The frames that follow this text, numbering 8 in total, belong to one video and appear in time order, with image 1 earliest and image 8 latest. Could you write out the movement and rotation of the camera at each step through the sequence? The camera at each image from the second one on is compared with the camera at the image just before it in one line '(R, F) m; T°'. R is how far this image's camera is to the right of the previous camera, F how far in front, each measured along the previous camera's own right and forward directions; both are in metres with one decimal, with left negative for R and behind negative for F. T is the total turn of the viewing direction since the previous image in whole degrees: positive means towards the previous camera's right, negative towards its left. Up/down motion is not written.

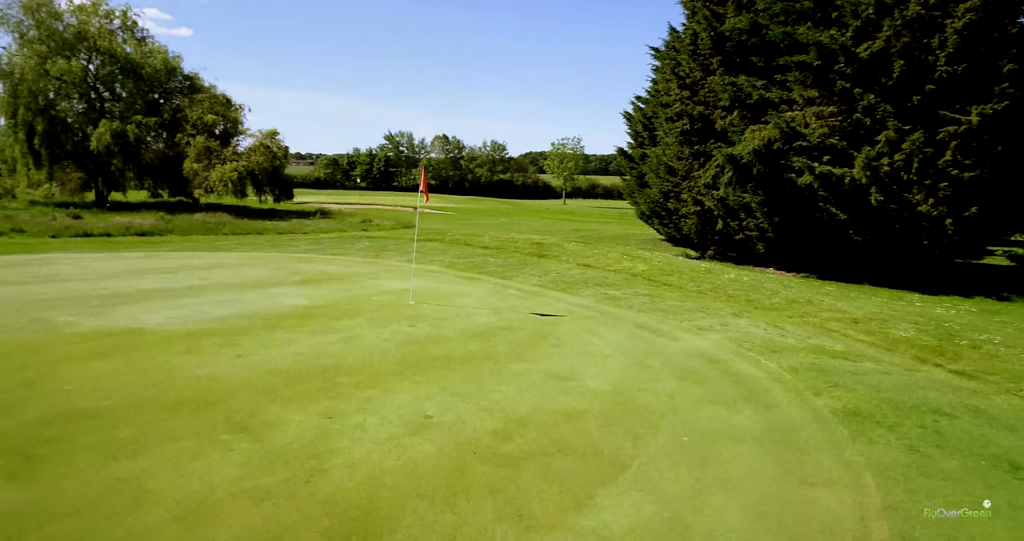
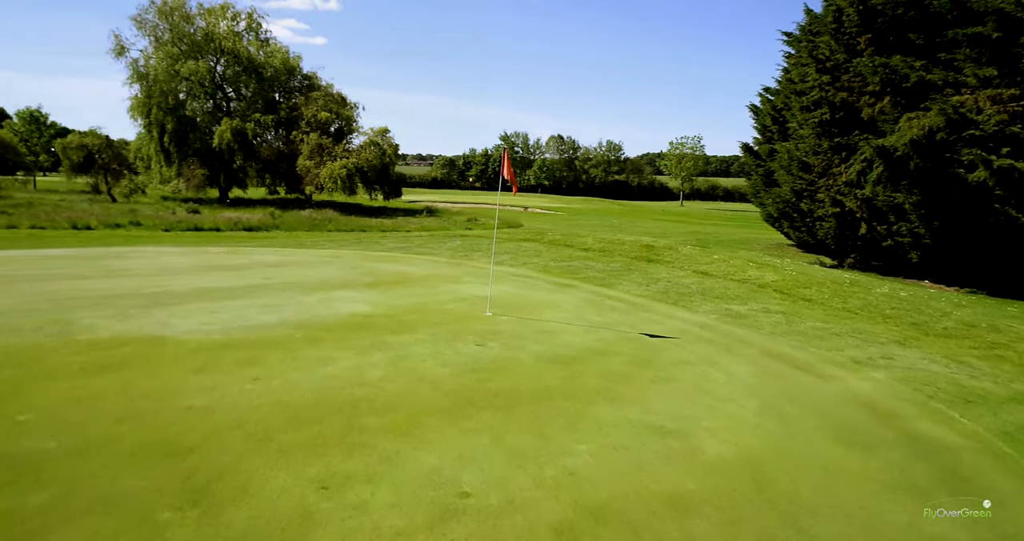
(+0.2, +2.3) m; -9°
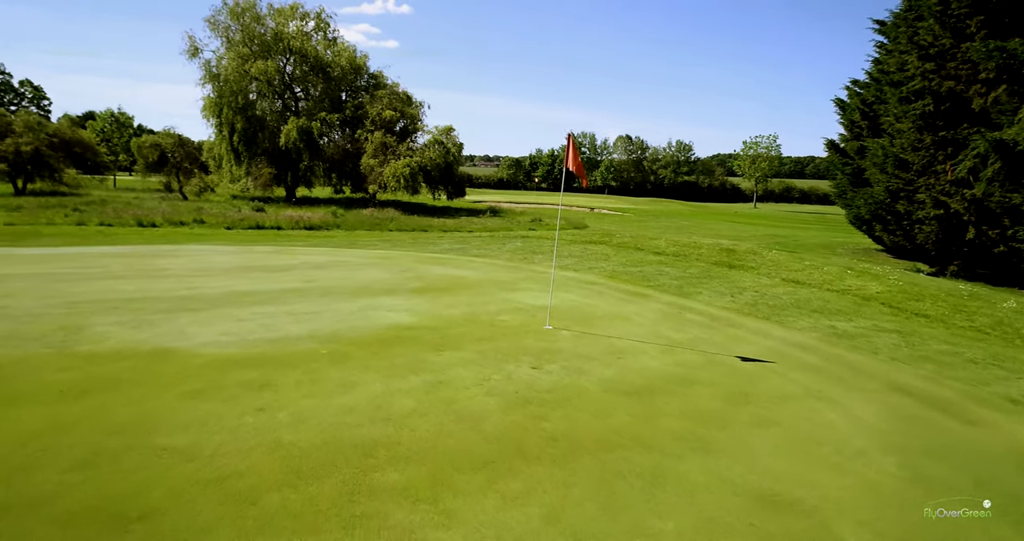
(0.0, +1.5) m; -5°
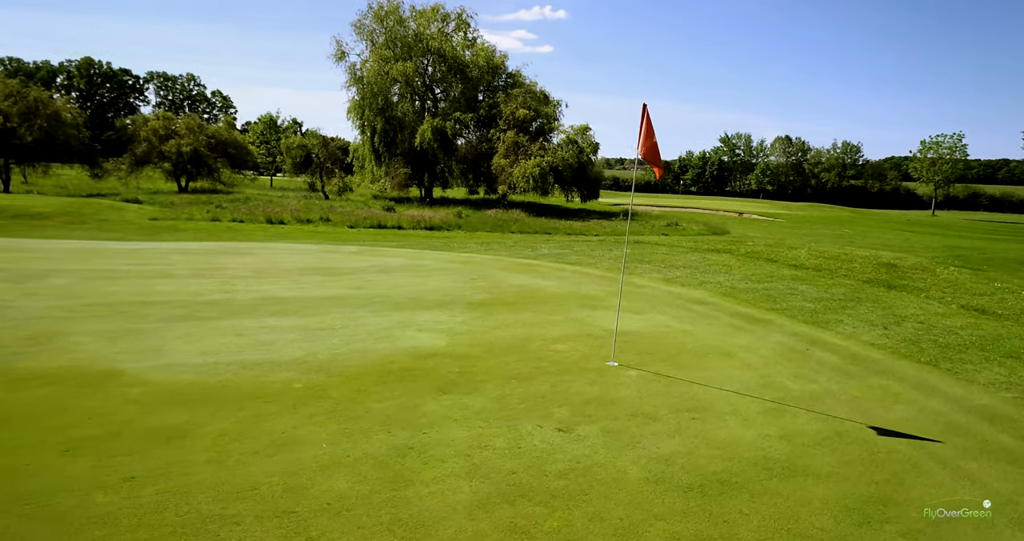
(+0.9, +2.2) m; -12°
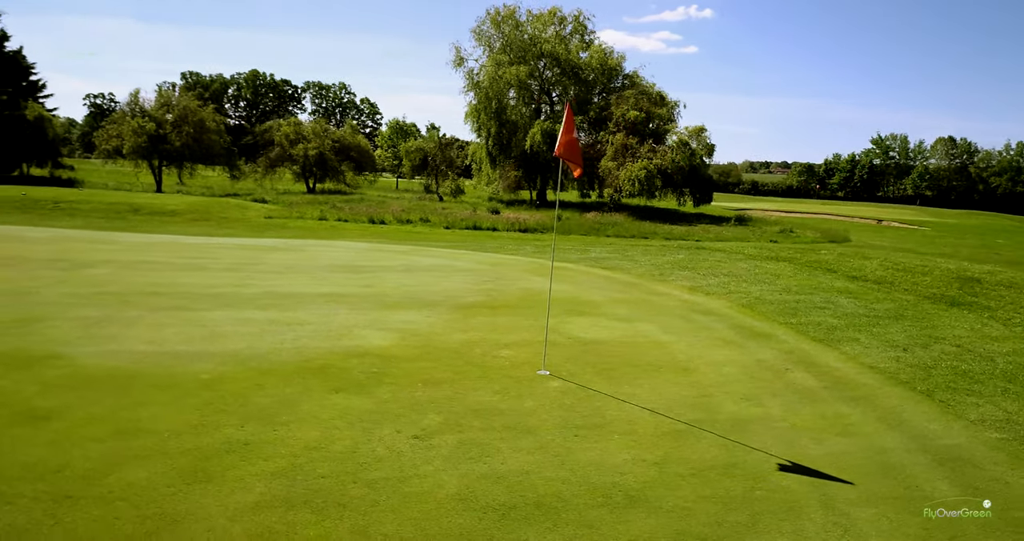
(+1.9, +0.4) m; -11°
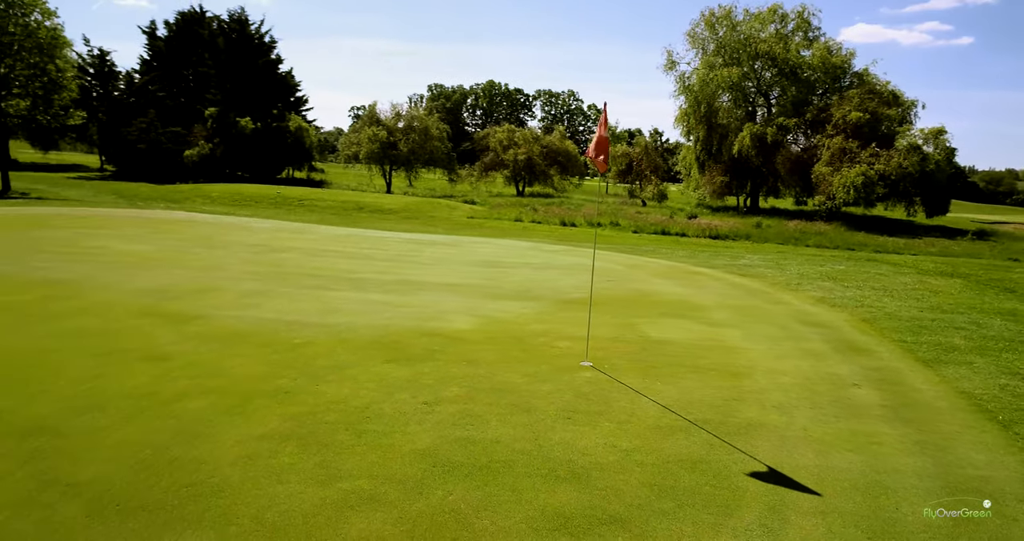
(+1.7, -0.2) m; -18°
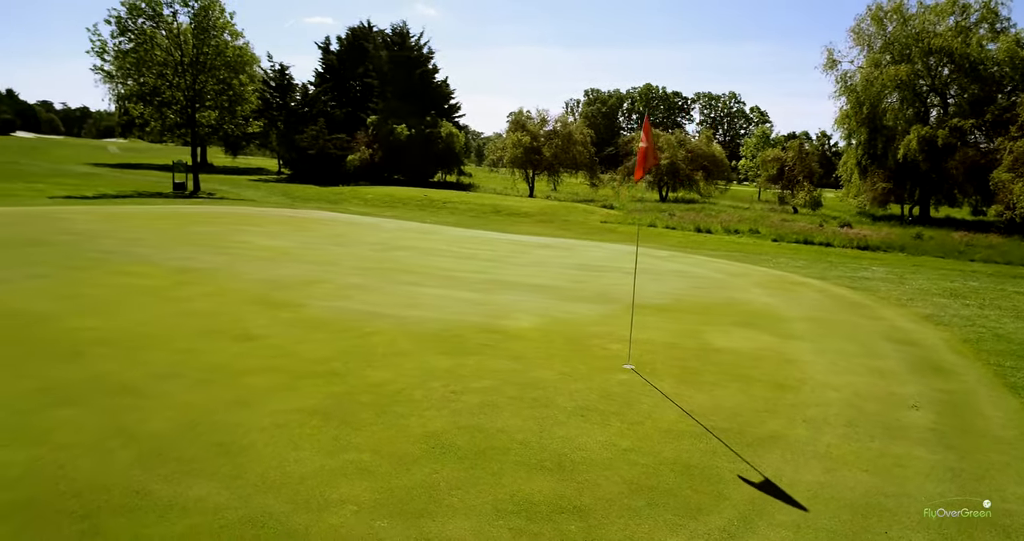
(+1.1, -0.2) m; -12°
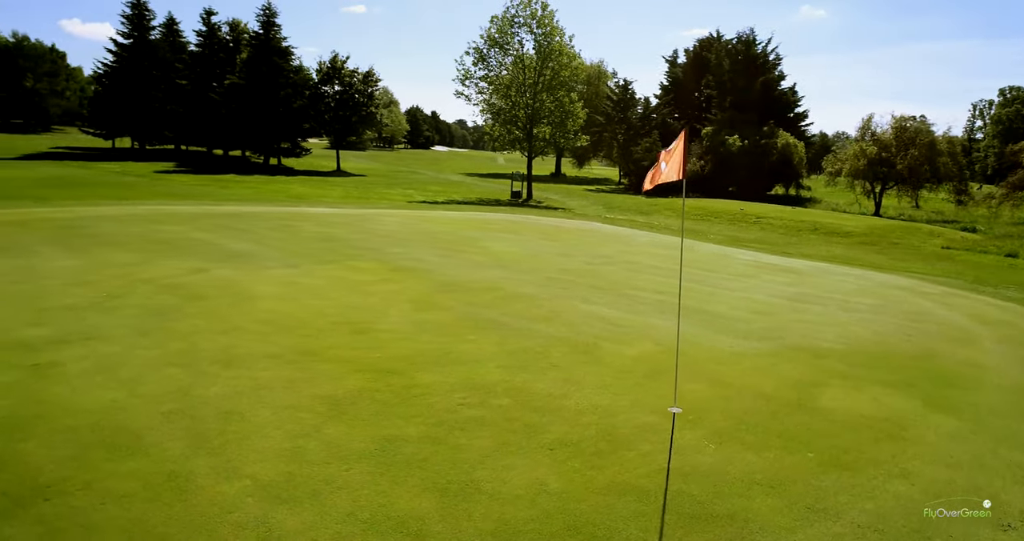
(+2.8, +0.7) m; -28°
